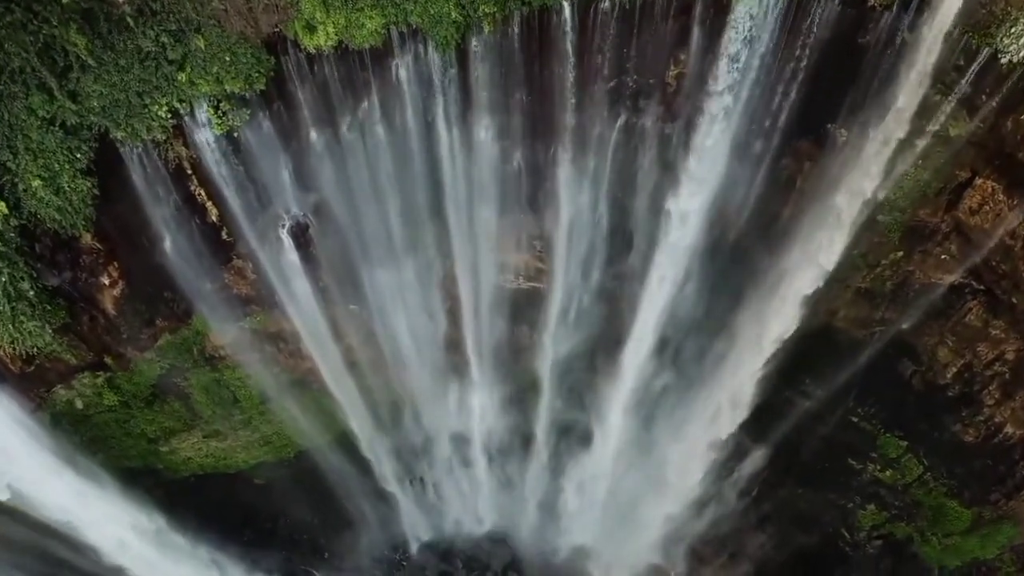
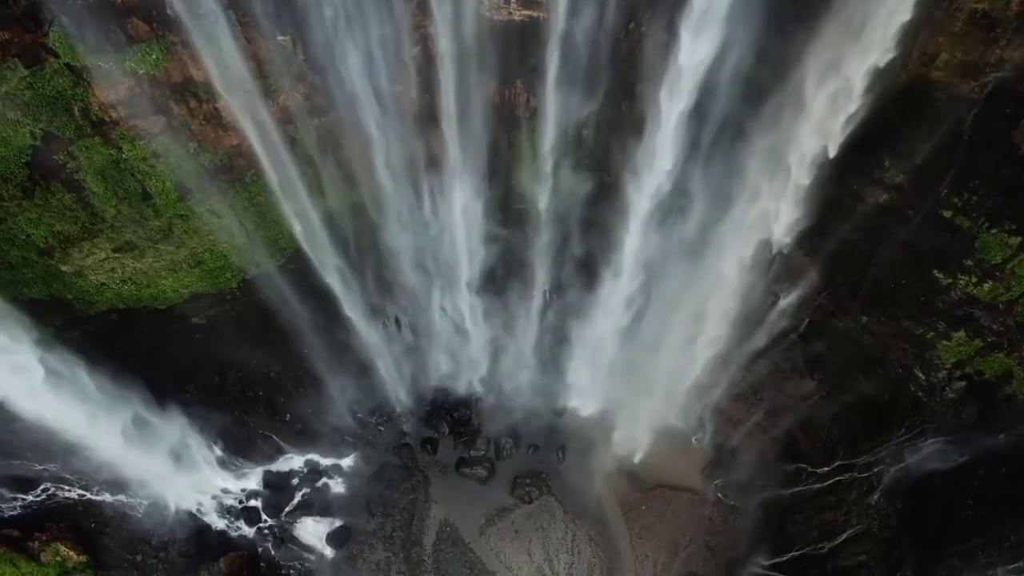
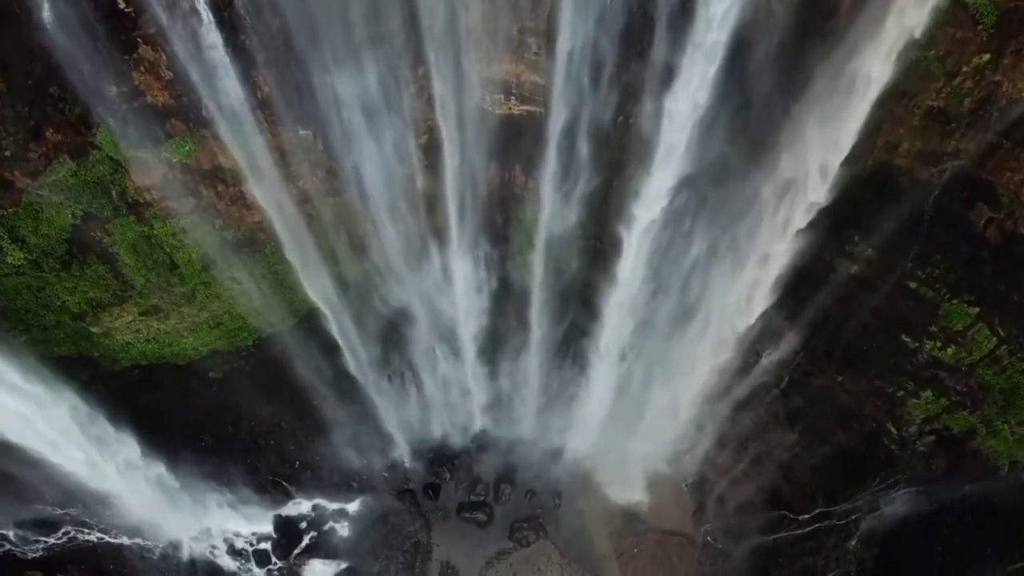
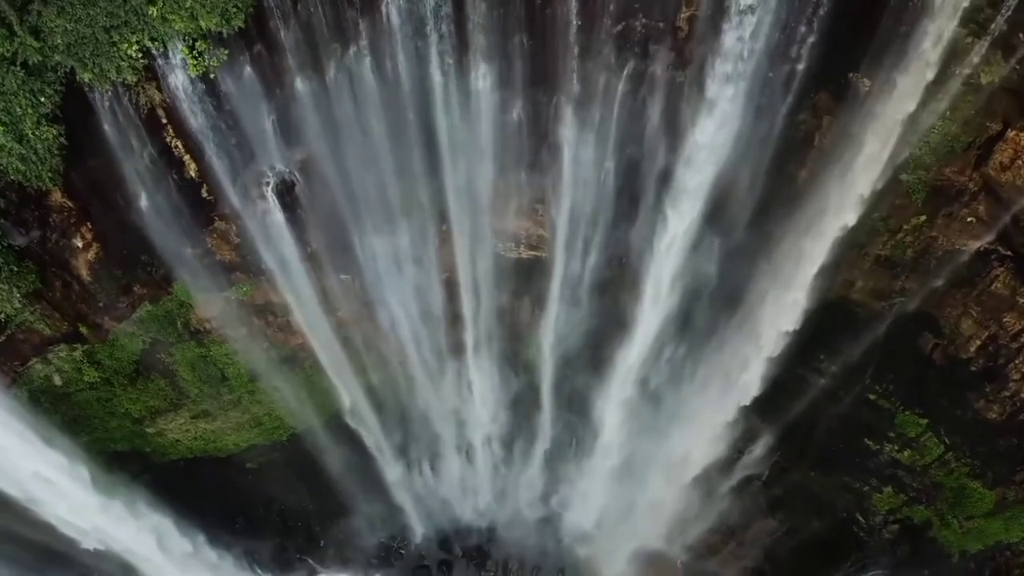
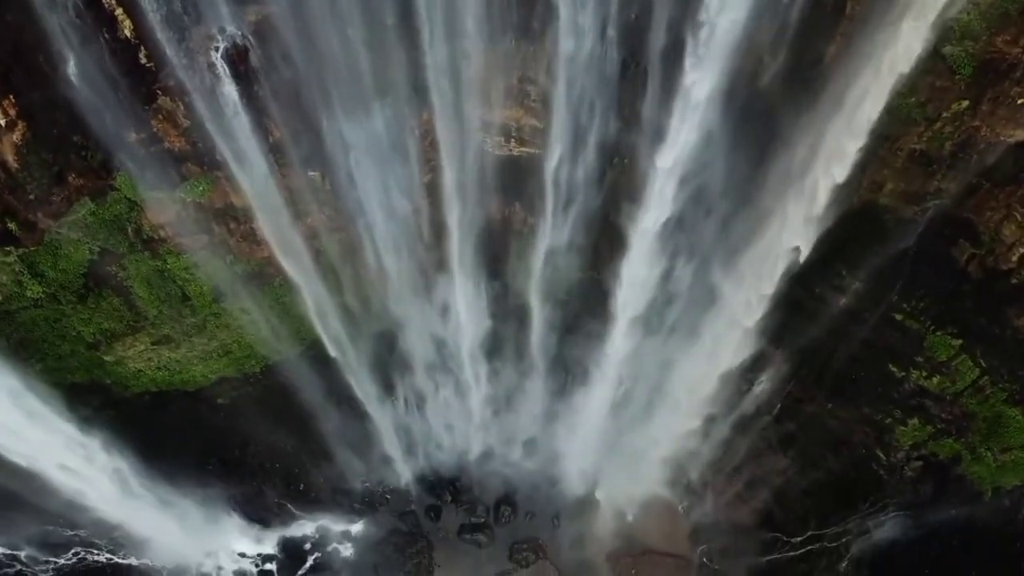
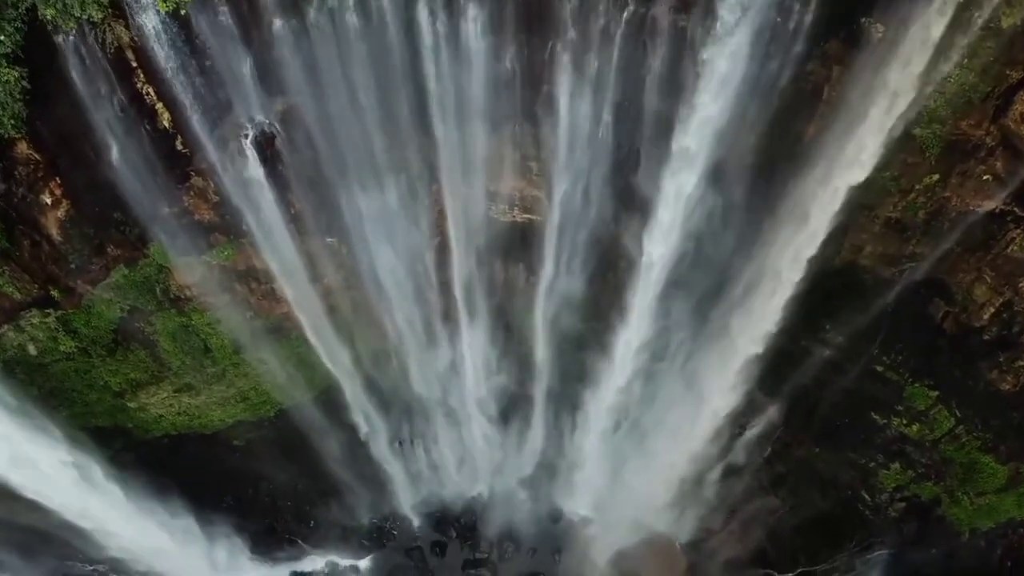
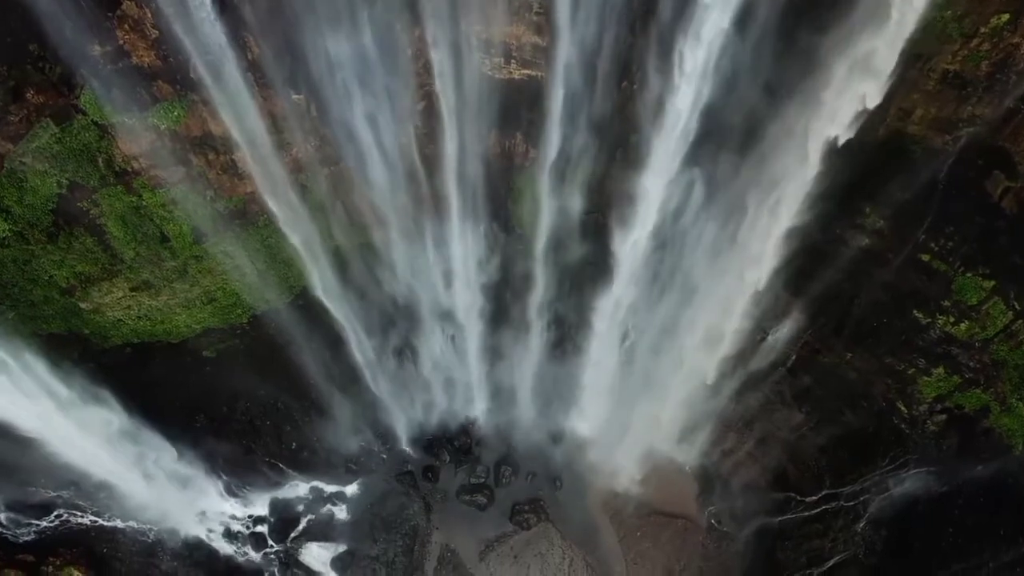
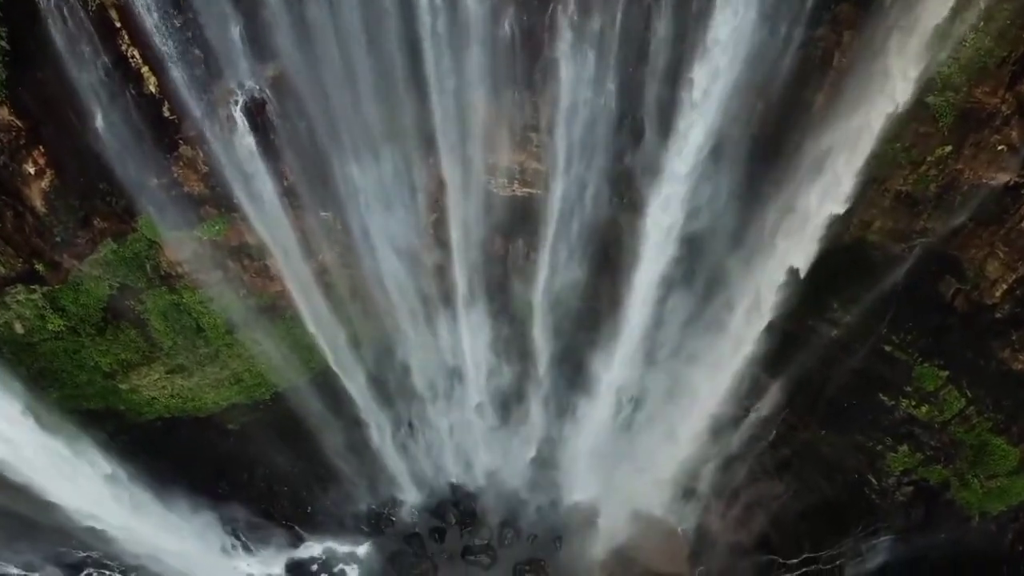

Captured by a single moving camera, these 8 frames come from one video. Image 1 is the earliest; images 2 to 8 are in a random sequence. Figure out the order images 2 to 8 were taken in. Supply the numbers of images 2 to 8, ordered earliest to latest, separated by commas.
4, 6, 8, 5, 3, 7, 2
